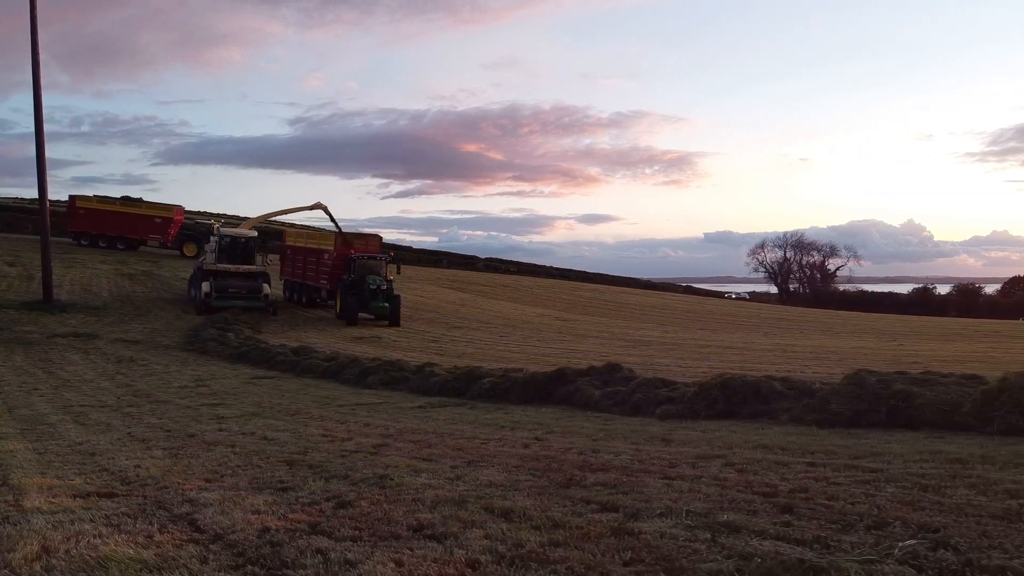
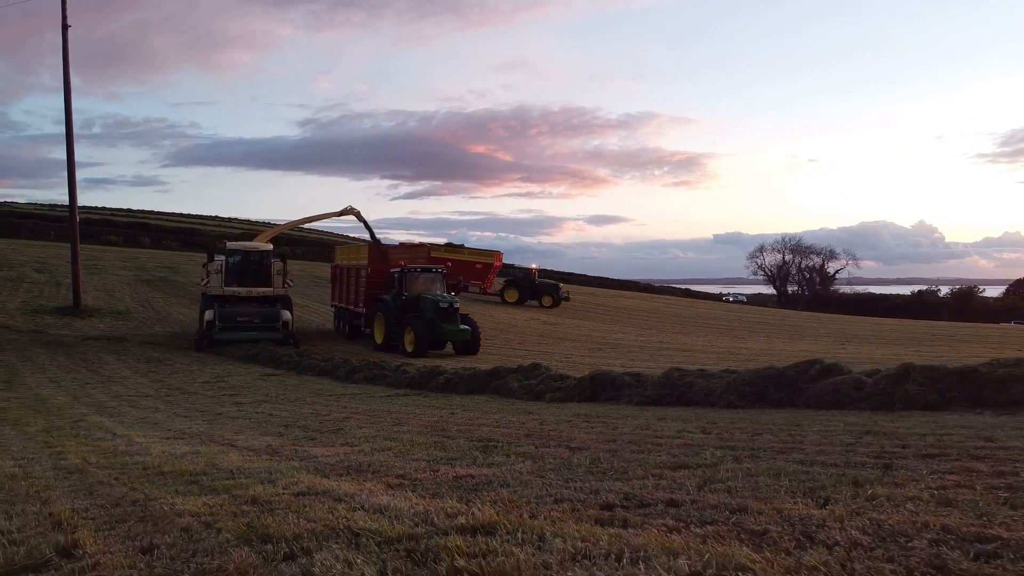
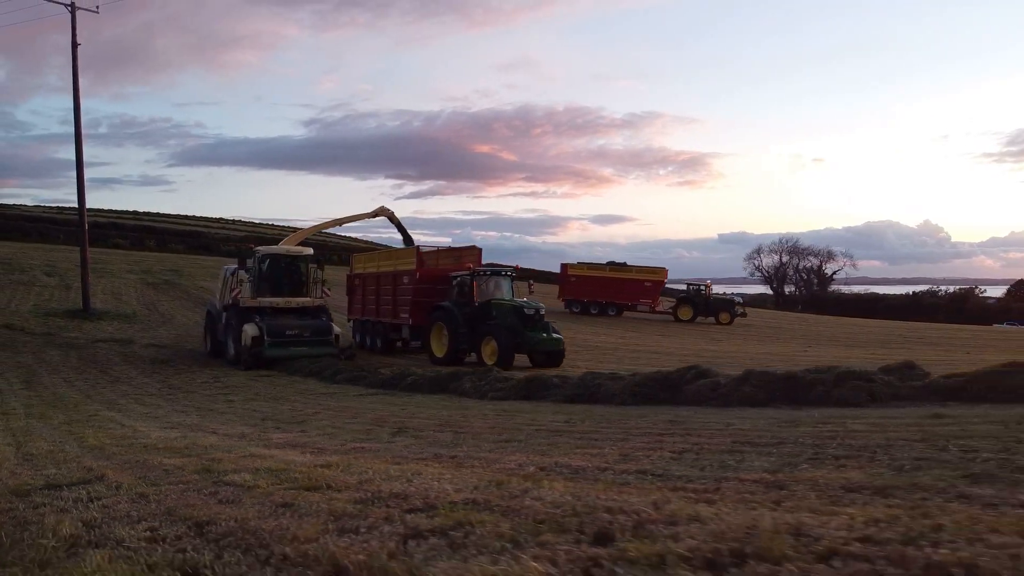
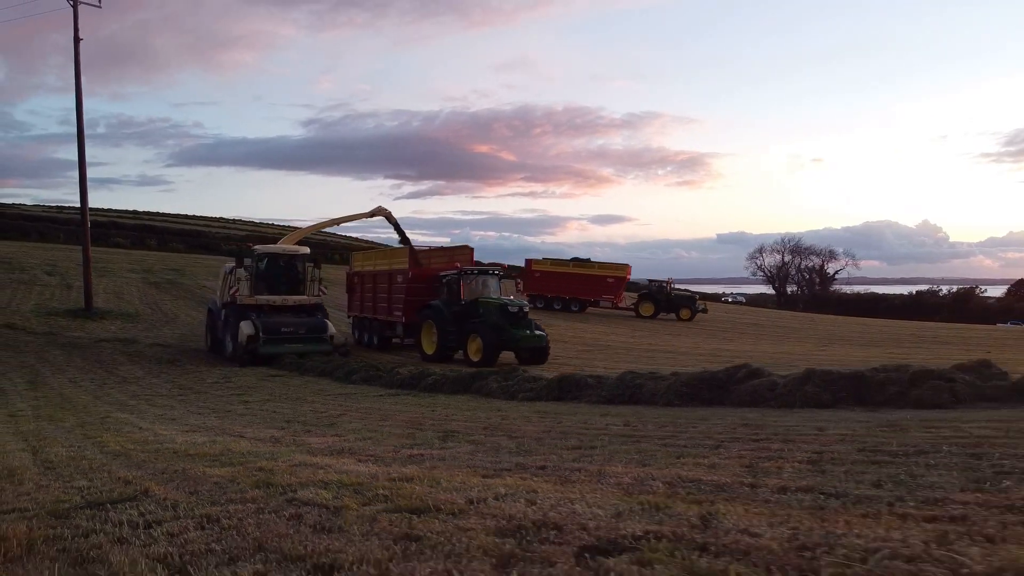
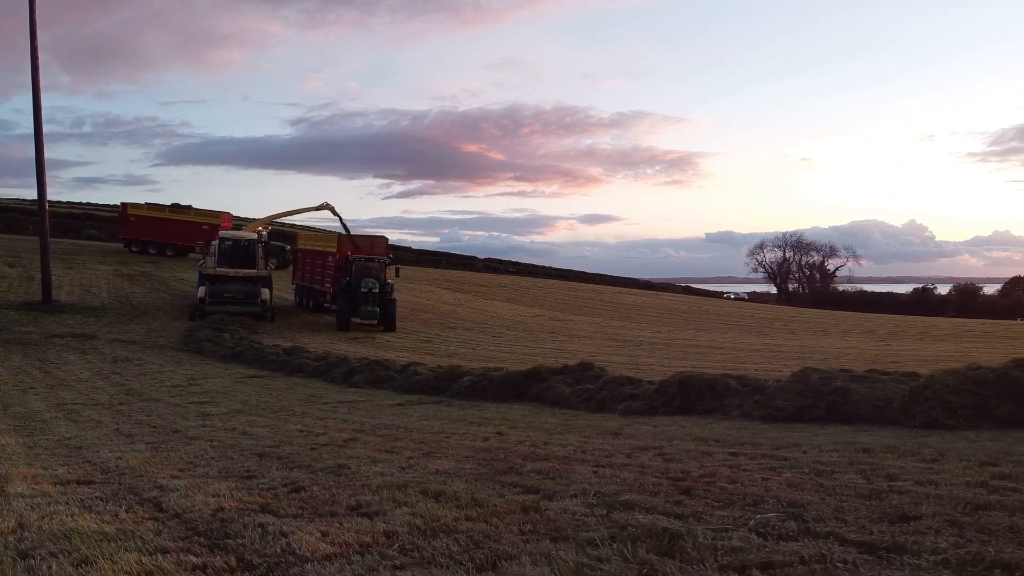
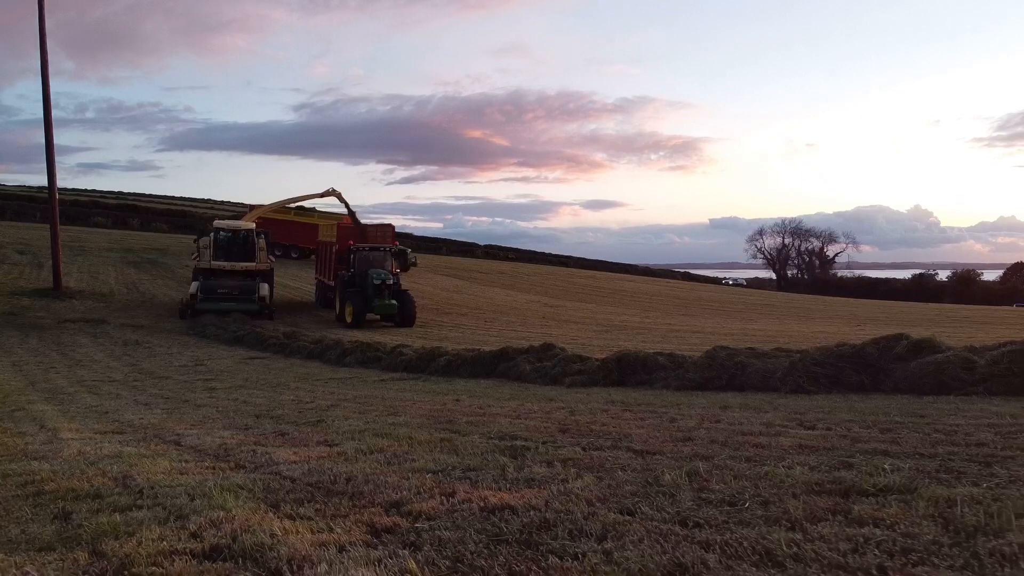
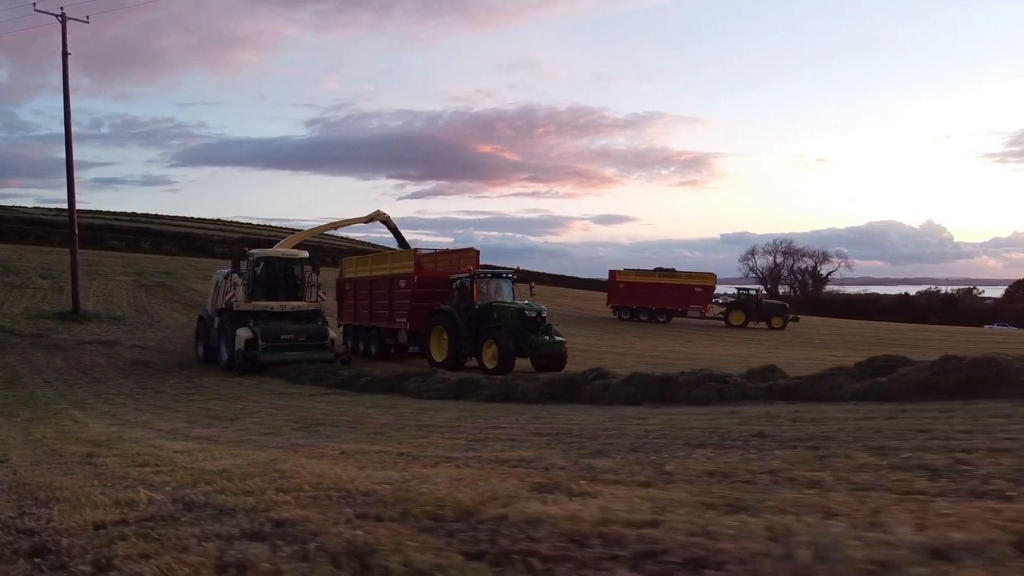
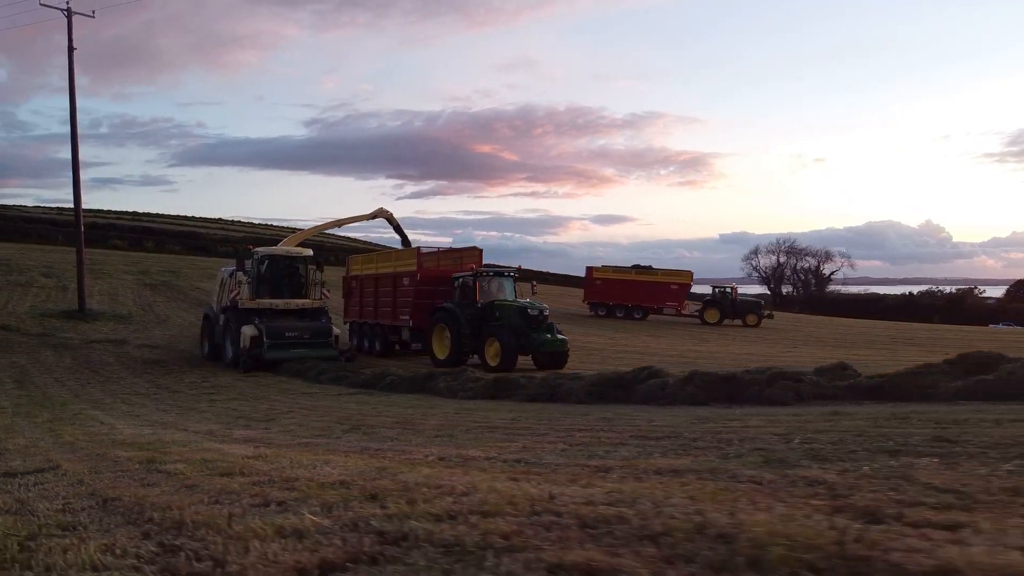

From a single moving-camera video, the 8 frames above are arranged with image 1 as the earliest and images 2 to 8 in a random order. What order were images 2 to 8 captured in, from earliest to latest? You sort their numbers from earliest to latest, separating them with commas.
5, 6, 2, 4, 3, 8, 7
